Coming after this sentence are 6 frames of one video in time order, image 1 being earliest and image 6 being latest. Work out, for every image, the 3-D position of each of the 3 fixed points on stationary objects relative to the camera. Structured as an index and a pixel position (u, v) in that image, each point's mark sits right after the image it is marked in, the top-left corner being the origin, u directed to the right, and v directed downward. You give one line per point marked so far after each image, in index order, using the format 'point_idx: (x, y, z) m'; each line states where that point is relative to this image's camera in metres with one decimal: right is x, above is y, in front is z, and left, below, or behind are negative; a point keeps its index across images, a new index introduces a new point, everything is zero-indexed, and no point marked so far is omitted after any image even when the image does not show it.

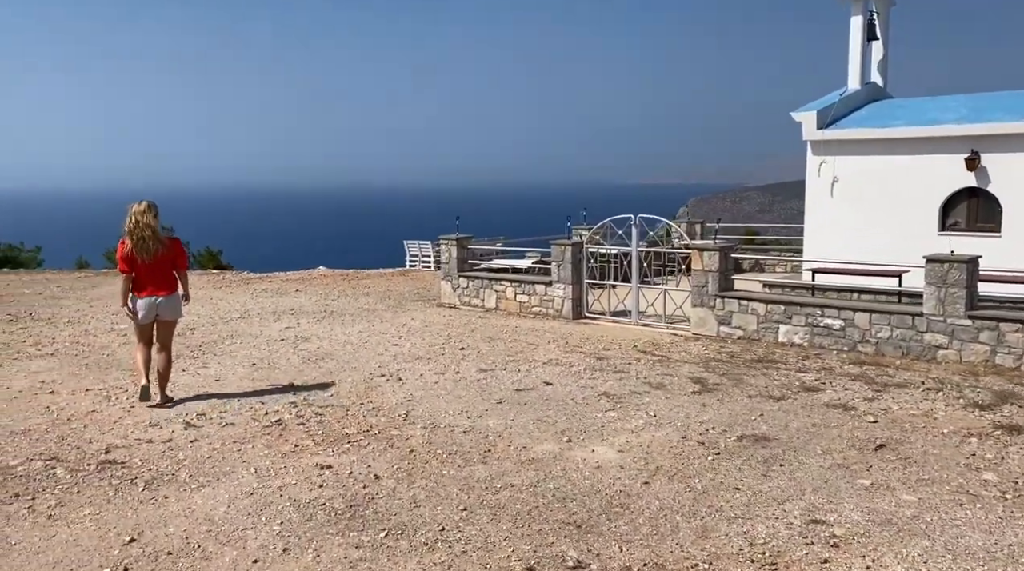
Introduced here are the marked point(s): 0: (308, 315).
0: (-3.0, -0.4, +12.7) m
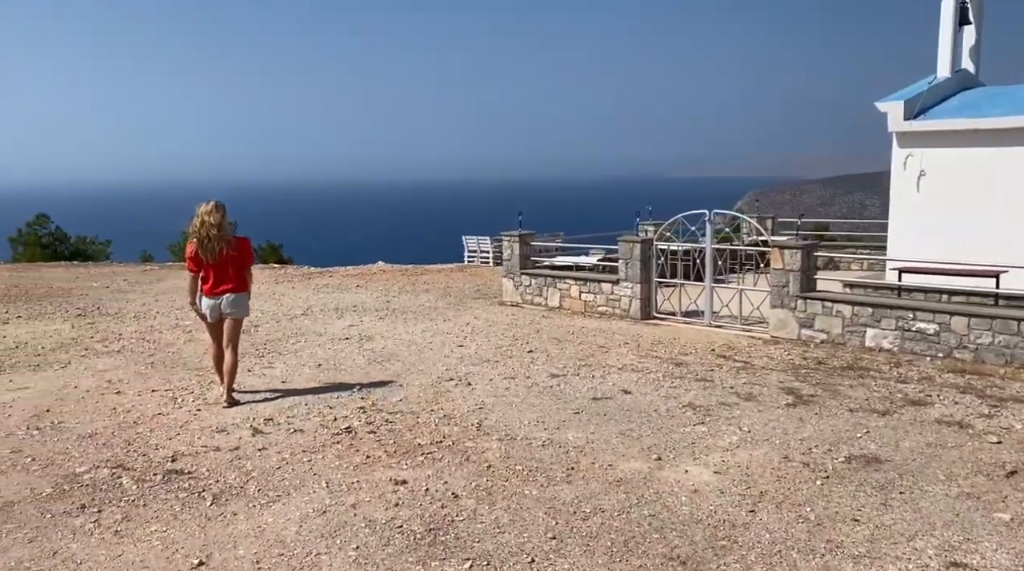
0: (-2.0, -0.4, +12.6) m
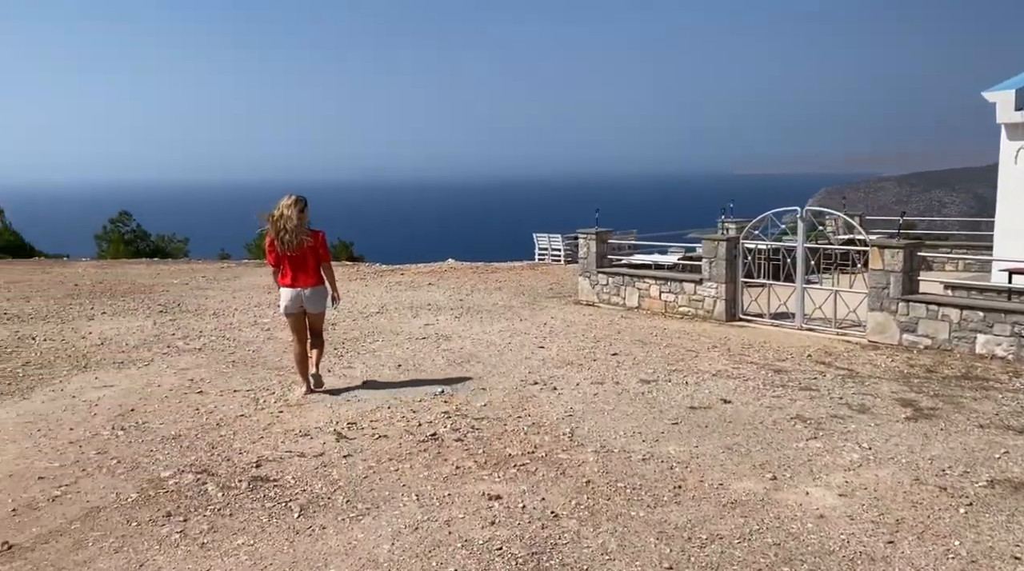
0: (-0.9, -0.4, +12.4) m
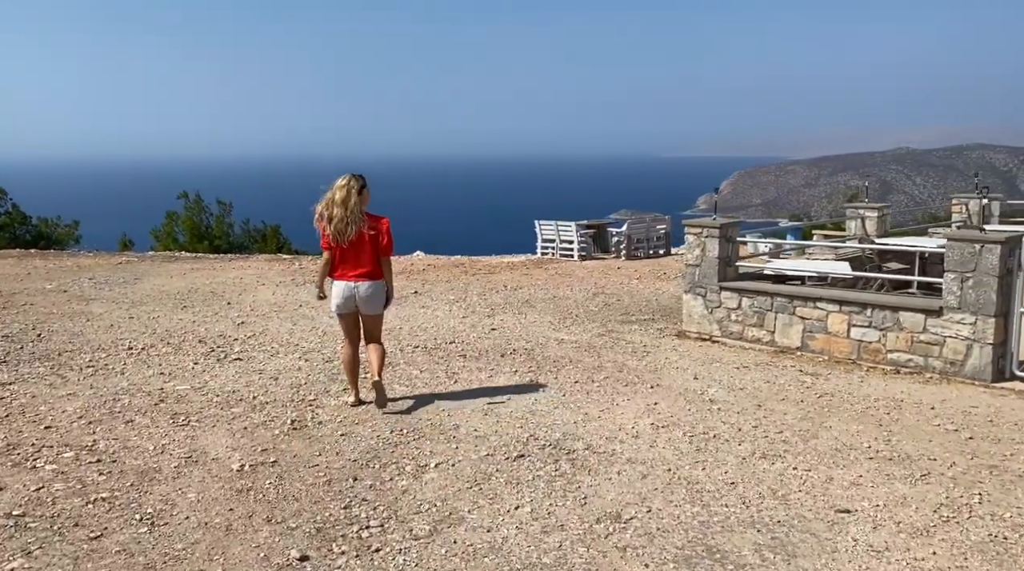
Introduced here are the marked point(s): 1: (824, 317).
0: (-0.1, -0.6, +7.3) m
1: (+2.8, -0.3, +7.9) m
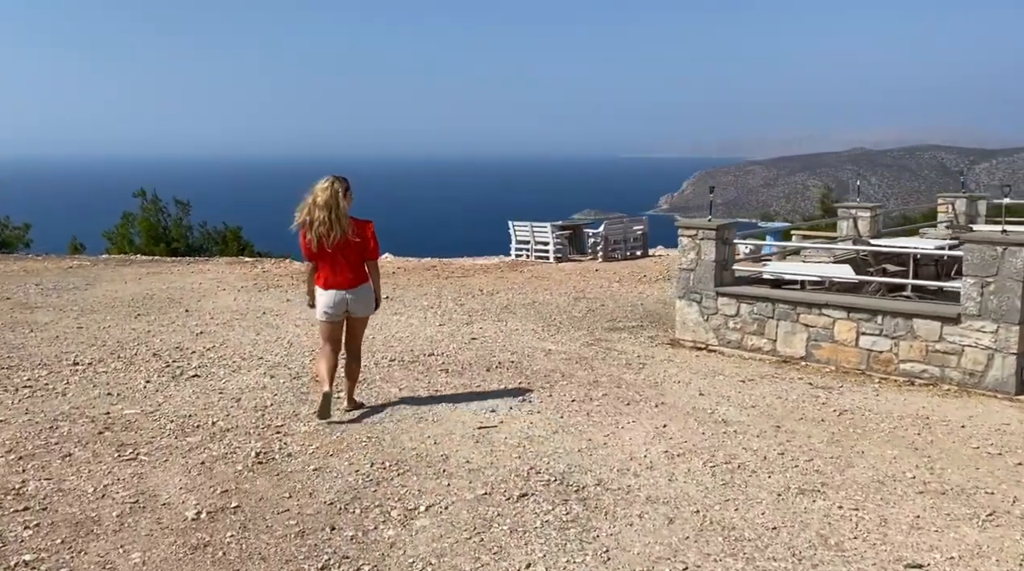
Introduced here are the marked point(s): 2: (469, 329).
0: (-0.2, -0.7, +6.7) m
1: (+2.7, -0.3, +7.4) m
2: (-0.5, -0.5, +9.0) m
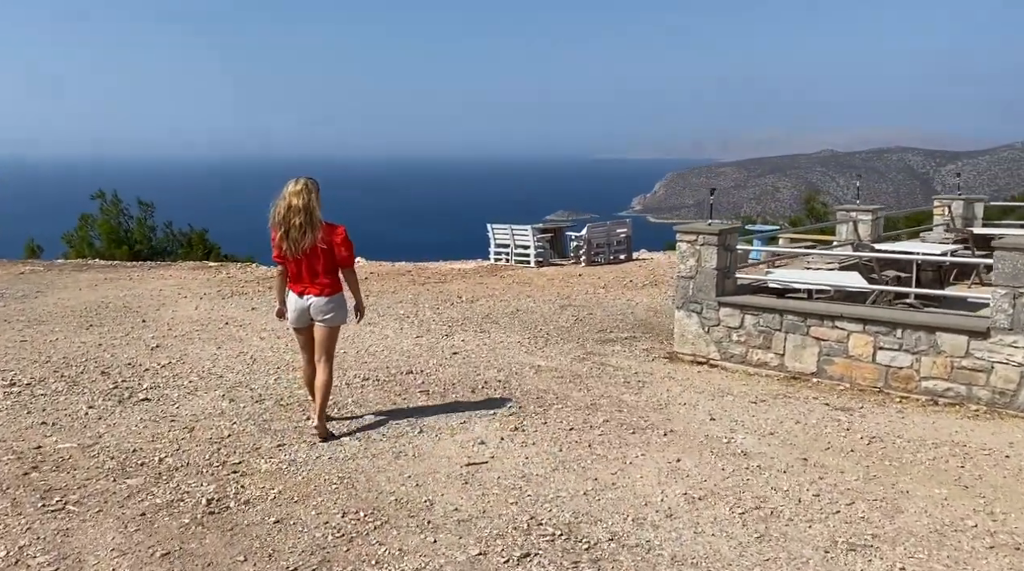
0: (-0.3, -0.8, +6.0) m
1: (+2.6, -0.4, +6.8) m
2: (-0.6, -0.5, +8.4) m
